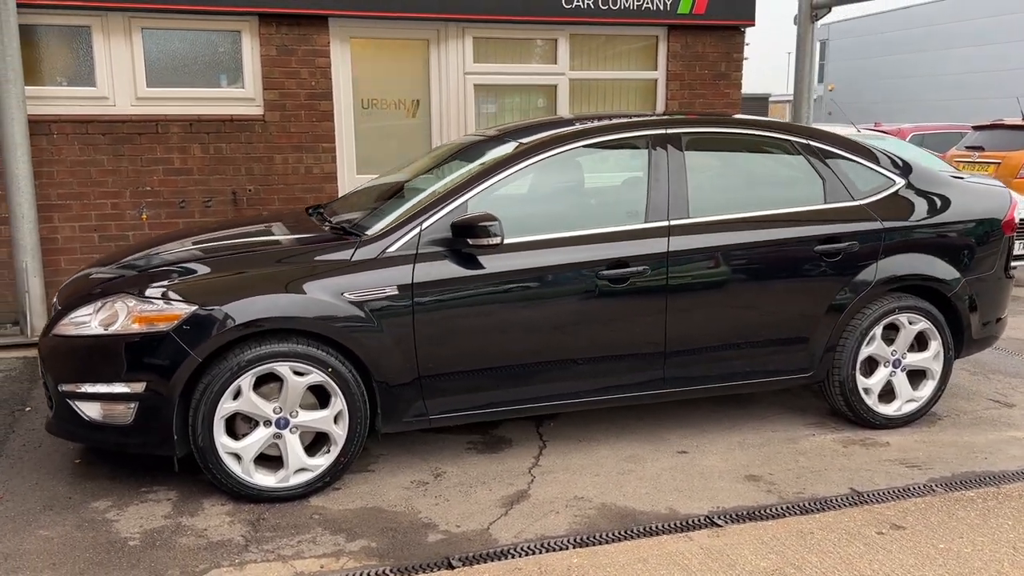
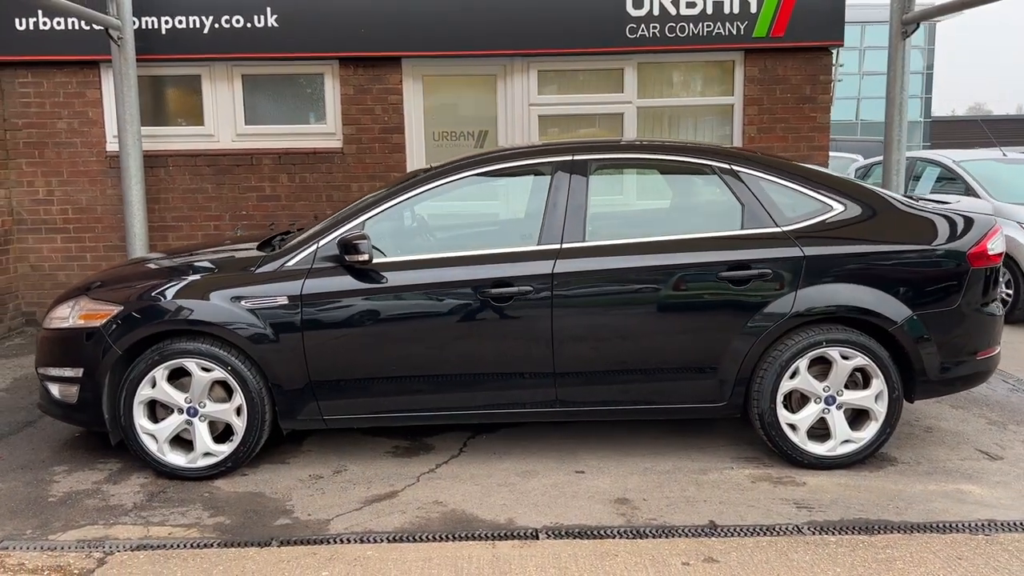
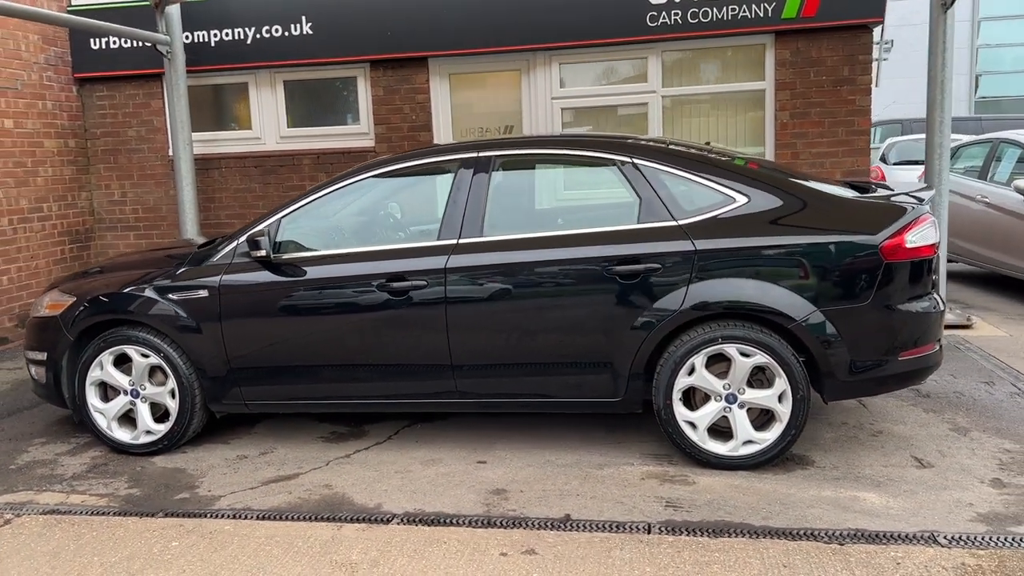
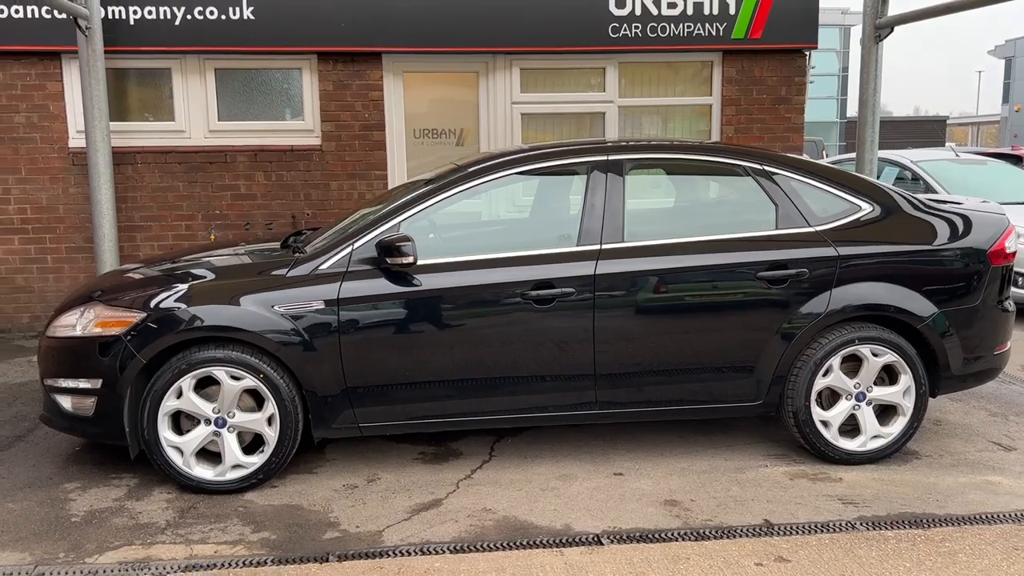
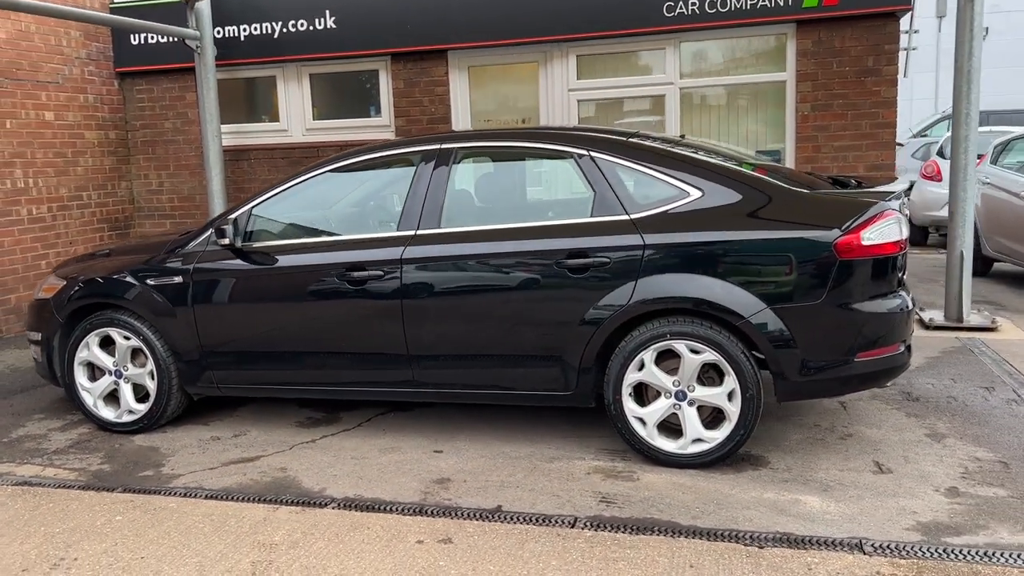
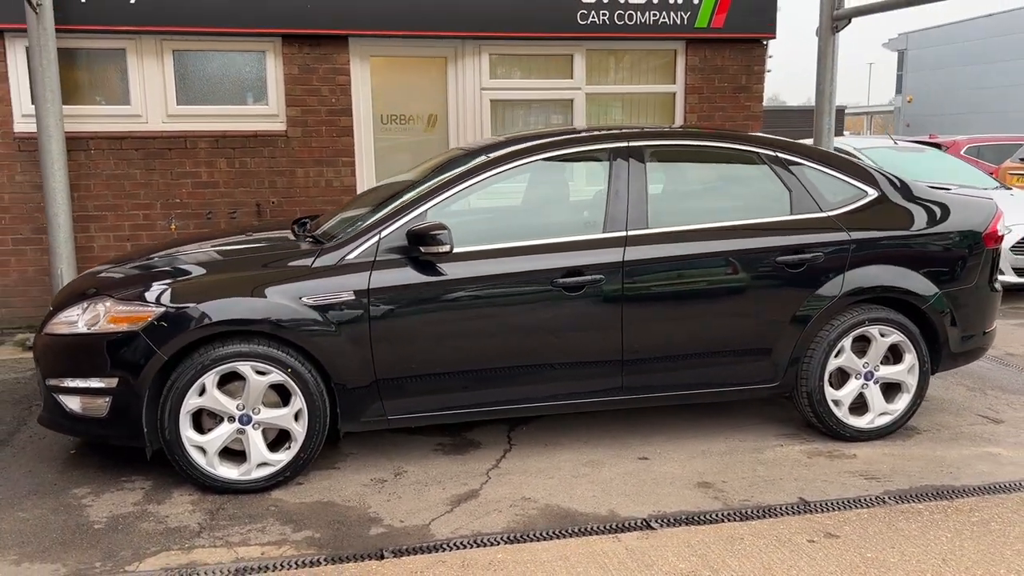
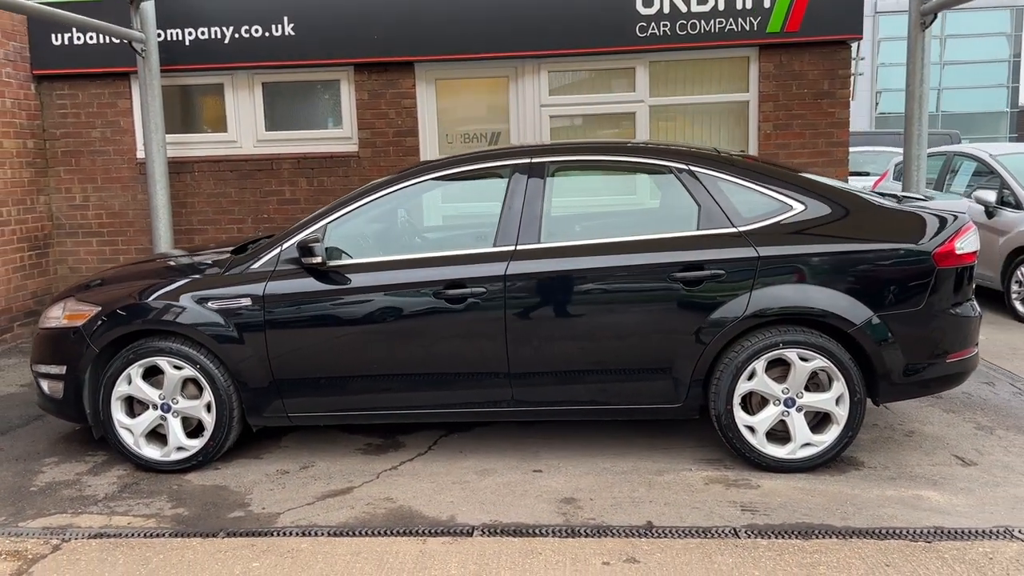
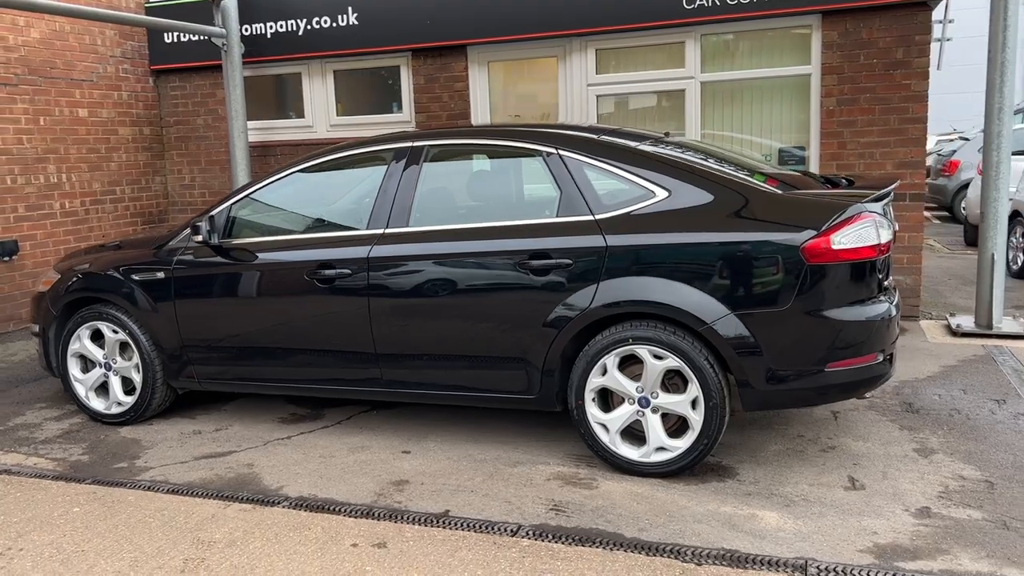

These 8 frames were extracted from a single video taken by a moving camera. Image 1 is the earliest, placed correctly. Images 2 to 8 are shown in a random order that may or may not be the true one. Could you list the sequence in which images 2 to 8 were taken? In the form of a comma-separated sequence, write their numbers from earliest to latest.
6, 4, 2, 7, 3, 5, 8
